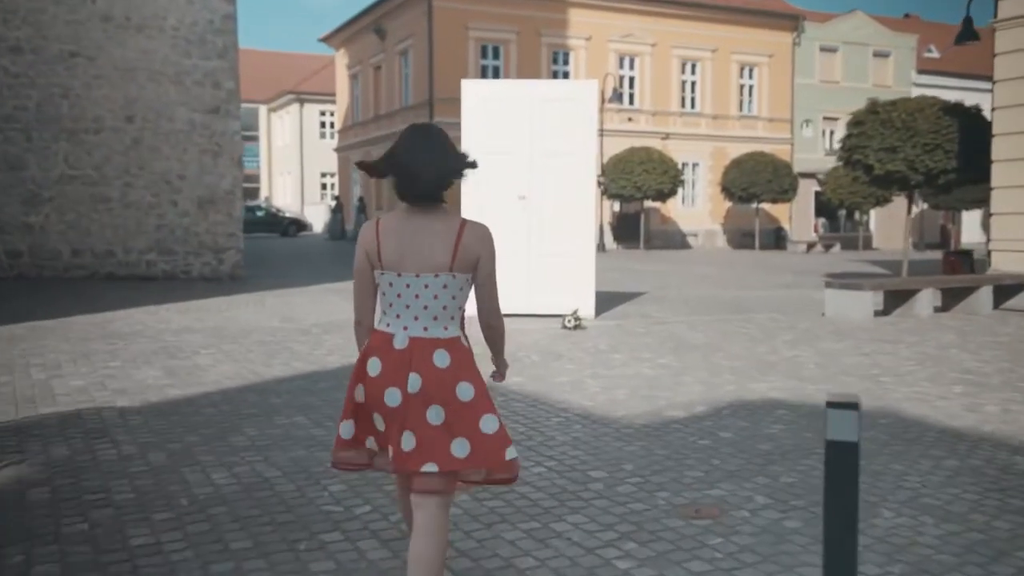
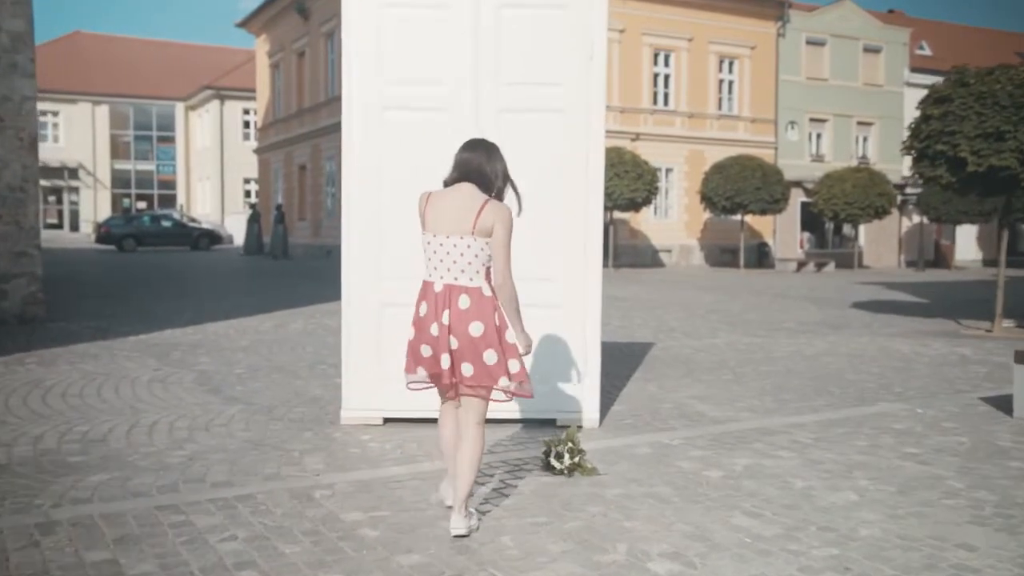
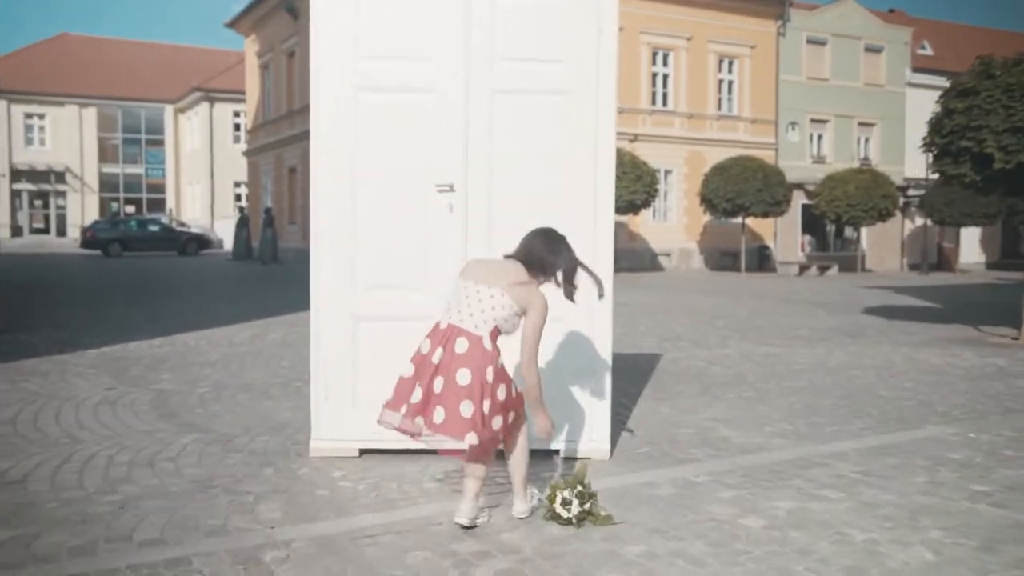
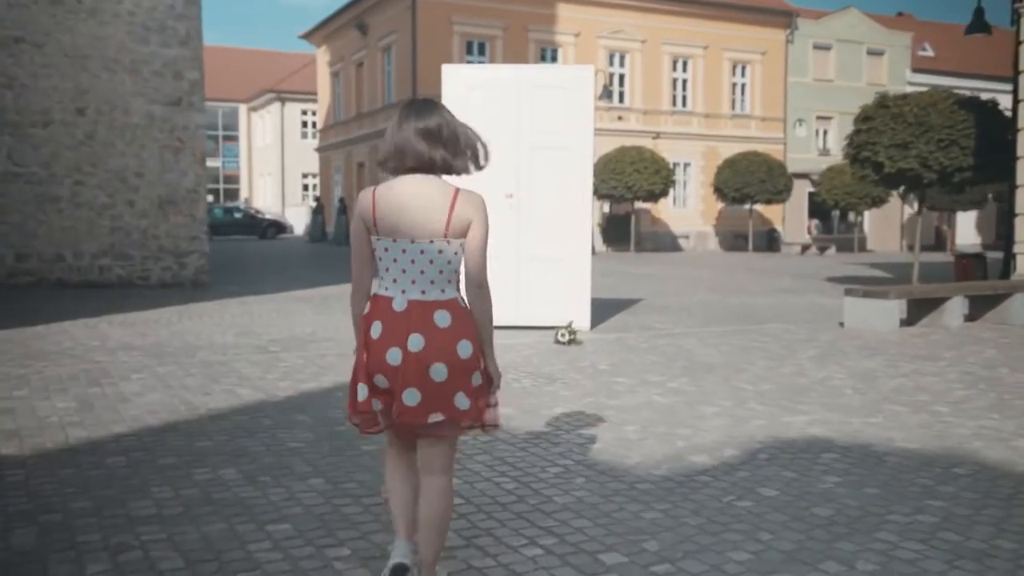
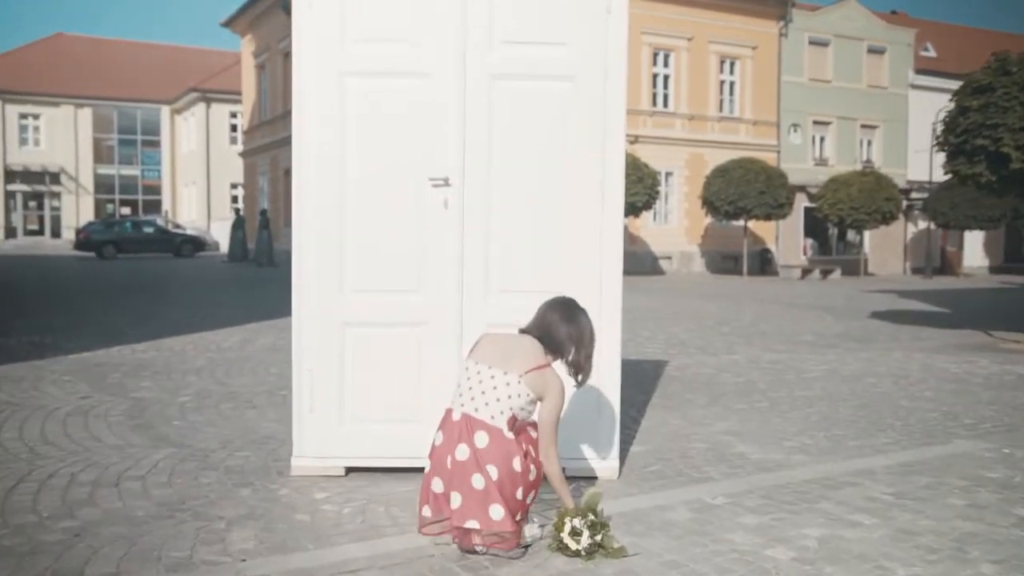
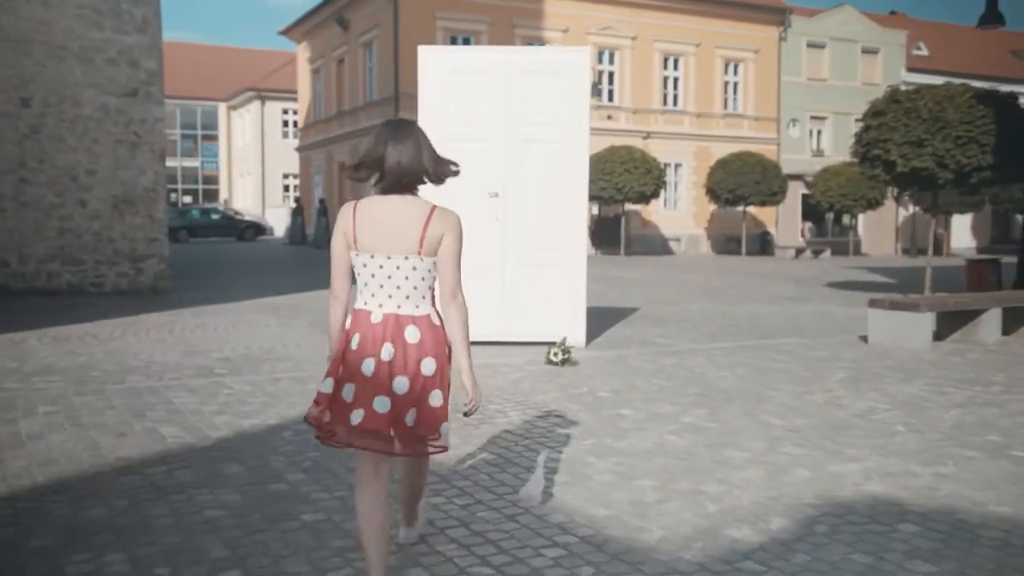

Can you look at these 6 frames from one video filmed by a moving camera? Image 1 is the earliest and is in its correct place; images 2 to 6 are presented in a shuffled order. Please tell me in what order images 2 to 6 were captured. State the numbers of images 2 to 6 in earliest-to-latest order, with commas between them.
4, 6, 2, 3, 5
